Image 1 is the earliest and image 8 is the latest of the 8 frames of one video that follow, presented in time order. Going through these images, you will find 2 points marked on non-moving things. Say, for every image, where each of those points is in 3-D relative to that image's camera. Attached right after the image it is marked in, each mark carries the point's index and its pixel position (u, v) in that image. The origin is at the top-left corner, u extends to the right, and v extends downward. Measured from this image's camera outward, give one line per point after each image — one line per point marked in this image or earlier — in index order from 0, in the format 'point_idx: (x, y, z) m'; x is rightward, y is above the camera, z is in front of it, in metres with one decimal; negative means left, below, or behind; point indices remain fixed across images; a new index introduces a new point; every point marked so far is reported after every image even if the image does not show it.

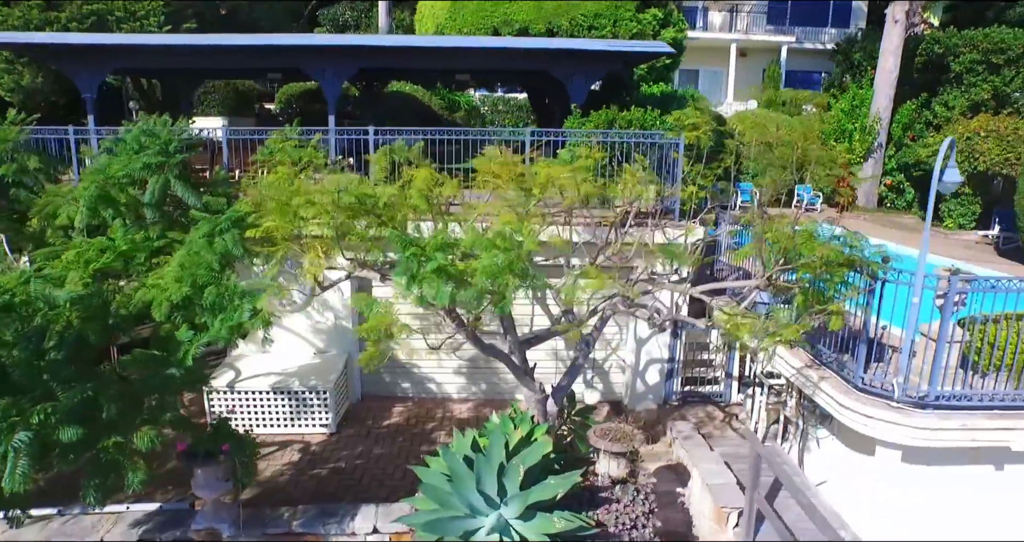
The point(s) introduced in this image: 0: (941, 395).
0: (+3.8, -1.1, +5.5) m
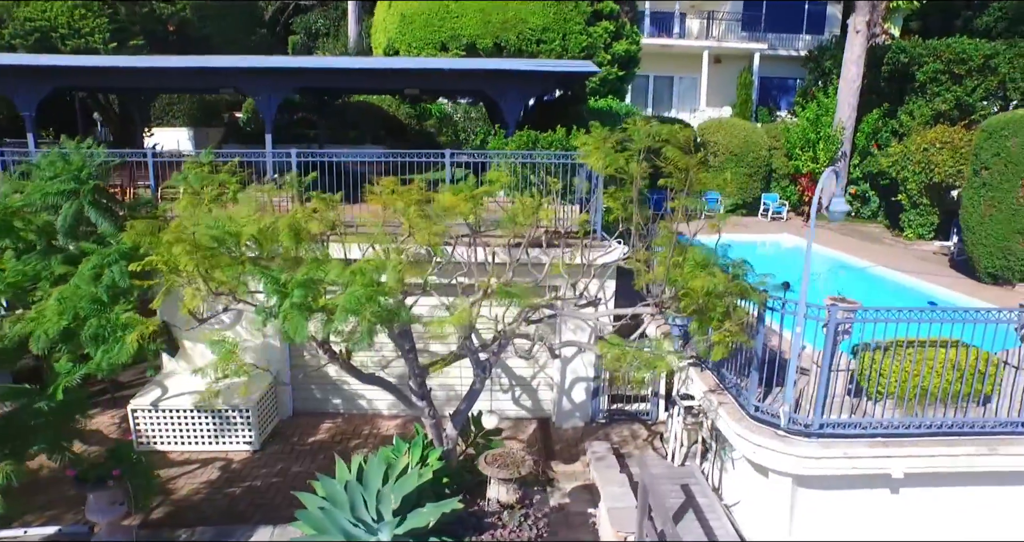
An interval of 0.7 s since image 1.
0: (+2.8, -1.4, +5.5) m
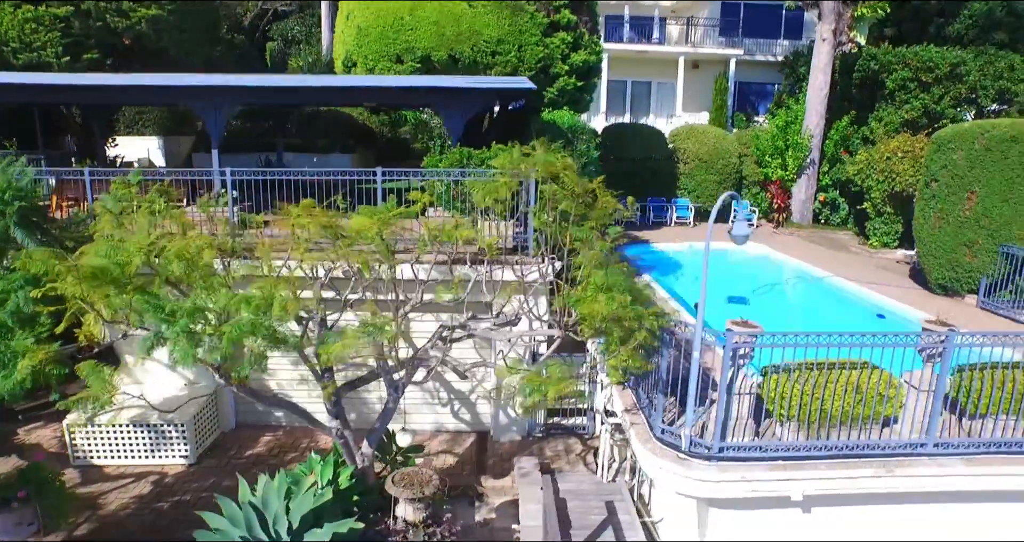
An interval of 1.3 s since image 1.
0: (+1.9, -1.6, +5.6) m
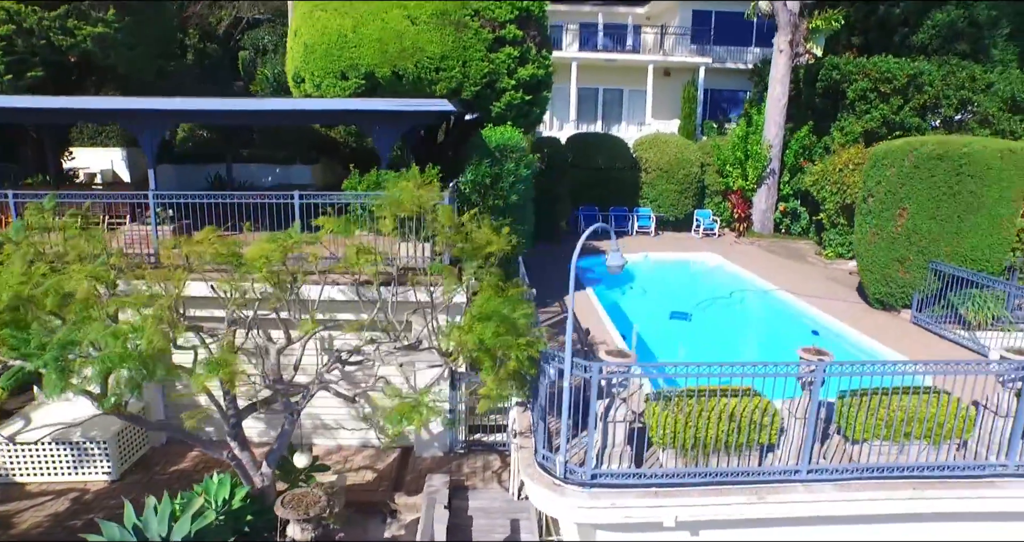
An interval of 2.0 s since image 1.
0: (+0.8, -1.8, +5.7) m
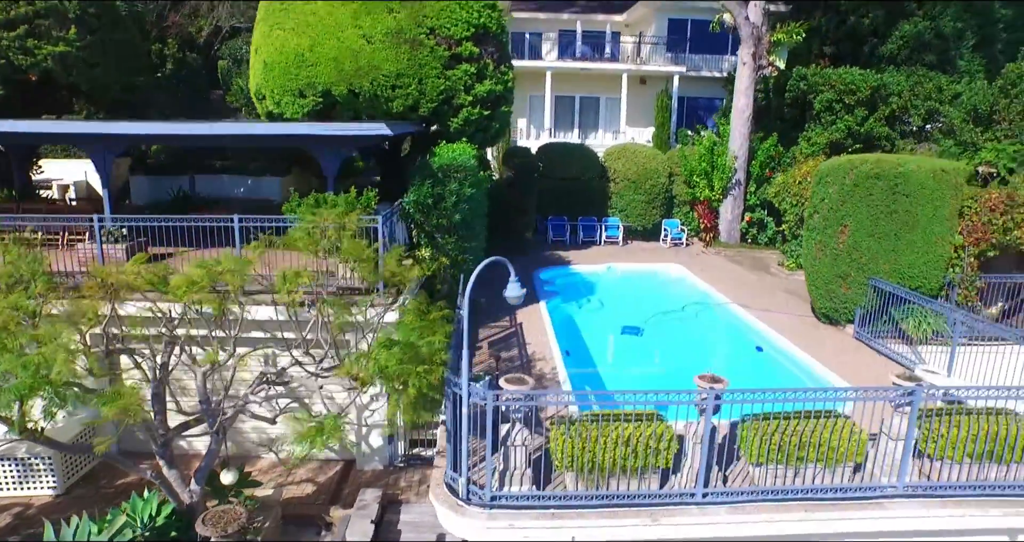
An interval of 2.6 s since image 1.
0: (-0.1, -2.1, +6.0) m
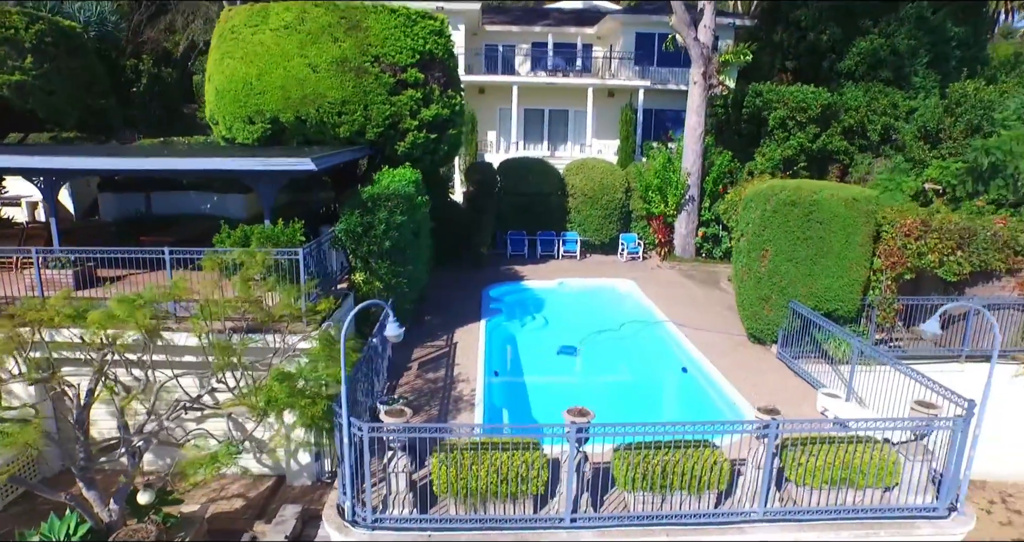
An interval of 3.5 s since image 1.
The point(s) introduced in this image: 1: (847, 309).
0: (-1.3, -2.5, +6.5) m
1: (+5.8, -0.7, +10.8) m
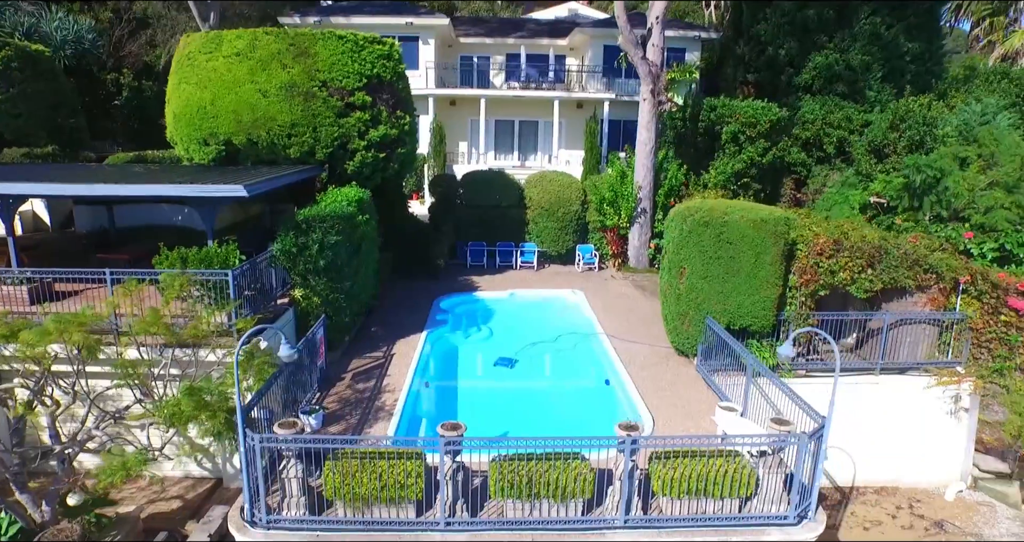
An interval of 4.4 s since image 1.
0: (-2.6, -2.8, +7.1) m
1: (+4.5, -1.0, +11.4) m
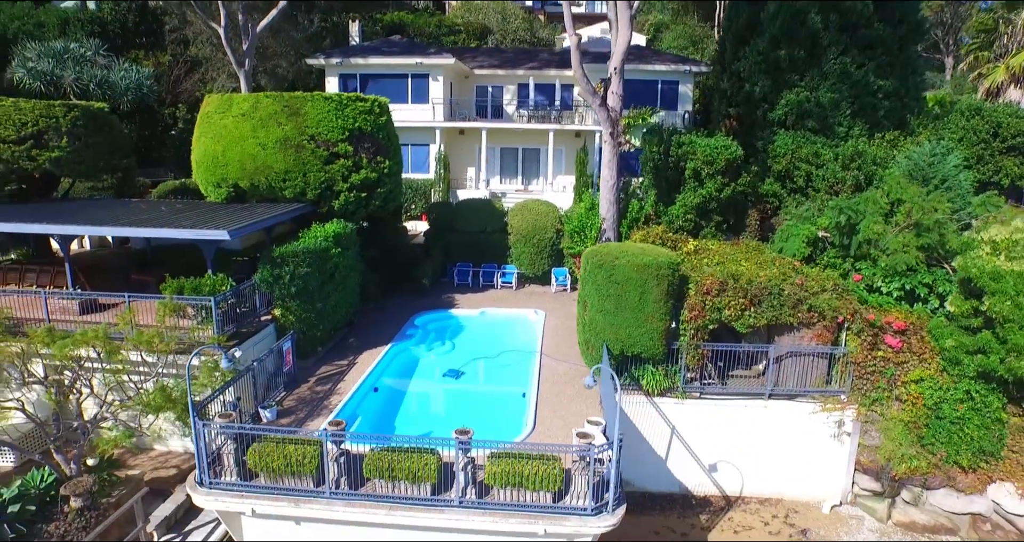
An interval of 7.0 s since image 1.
0: (-4.7, -3.4, +10.0) m
1: (+2.9, -1.7, +13.4) m
